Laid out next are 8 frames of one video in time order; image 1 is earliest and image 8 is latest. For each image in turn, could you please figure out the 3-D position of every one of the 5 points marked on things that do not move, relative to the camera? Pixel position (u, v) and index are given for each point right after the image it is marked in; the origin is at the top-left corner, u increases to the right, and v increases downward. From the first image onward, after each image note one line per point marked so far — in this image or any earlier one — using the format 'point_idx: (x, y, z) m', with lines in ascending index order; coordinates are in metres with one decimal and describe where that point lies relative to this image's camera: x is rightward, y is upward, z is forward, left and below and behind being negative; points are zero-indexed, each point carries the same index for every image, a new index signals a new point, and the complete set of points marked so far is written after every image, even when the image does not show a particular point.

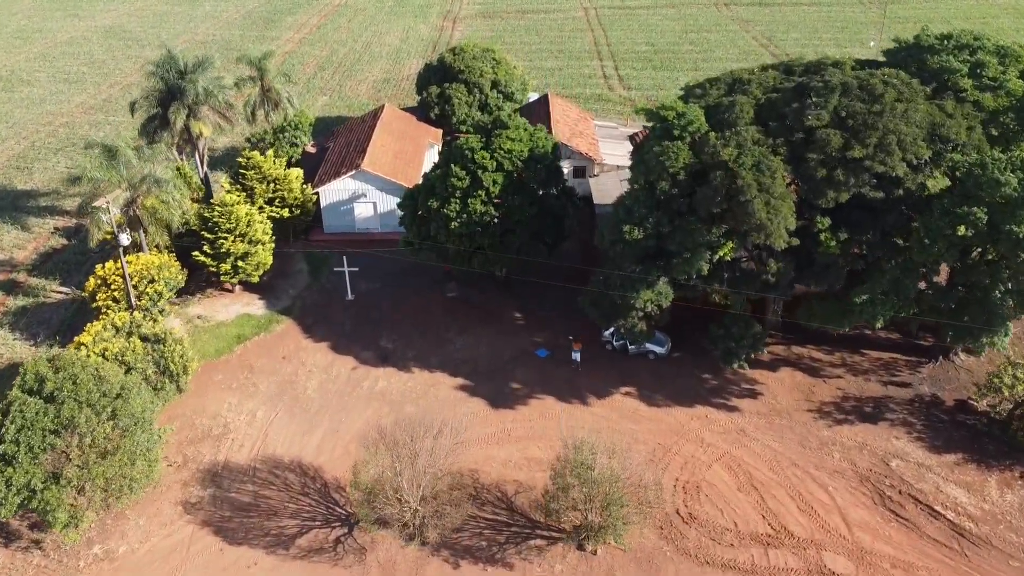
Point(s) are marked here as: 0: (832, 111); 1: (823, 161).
0: (+7.9, +4.3, +19.8) m
1: (+7.4, +3.0, +19.3) m
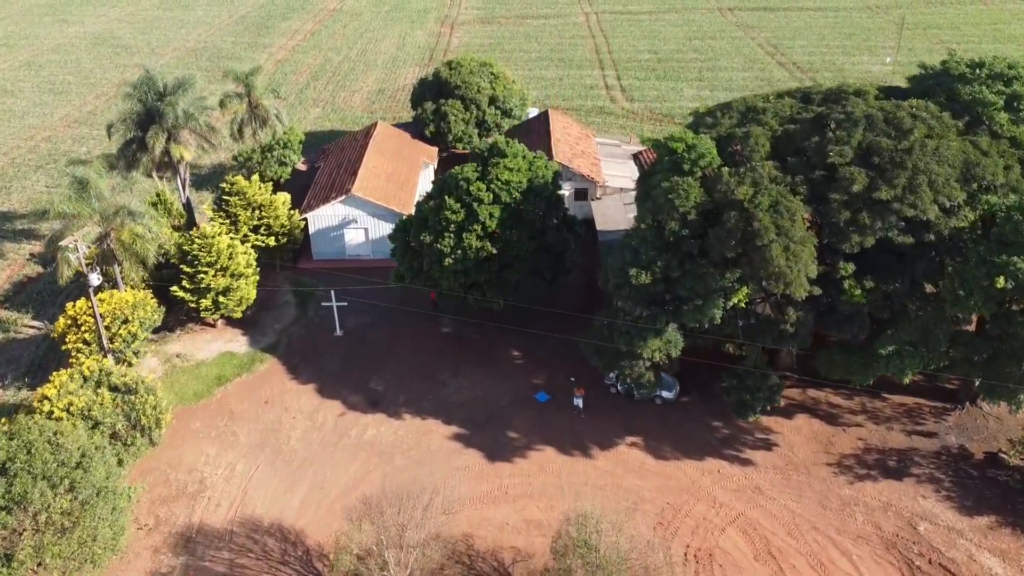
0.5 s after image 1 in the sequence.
0: (+7.8, +3.2, +18.3) m
1: (+7.4, +1.9, +17.8) m
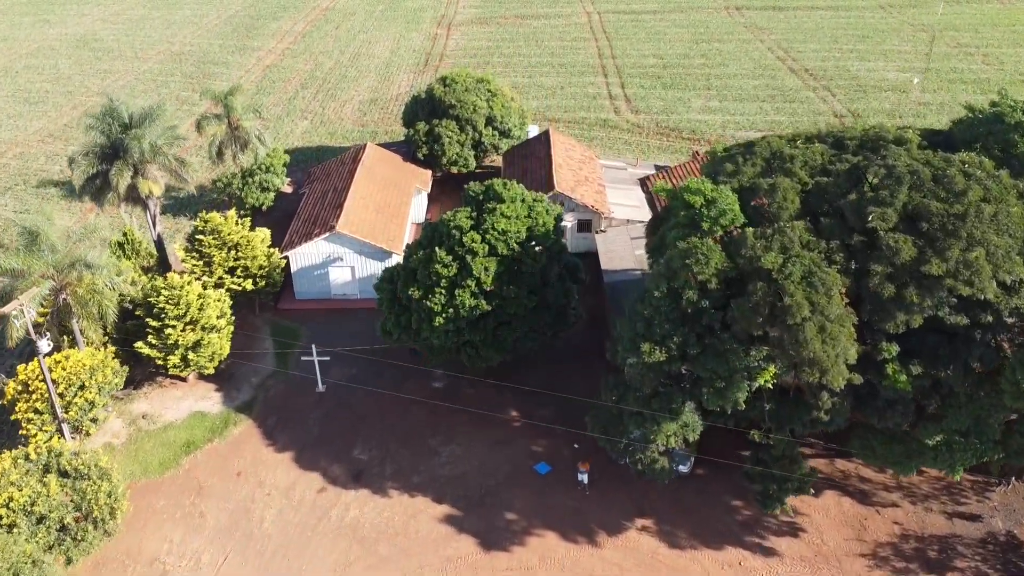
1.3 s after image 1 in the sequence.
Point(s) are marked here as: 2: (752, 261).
0: (+7.7, +1.6, +16.1) m
1: (+7.3, +0.2, +15.6) m
2: (+4.9, +0.6, +16.5) m
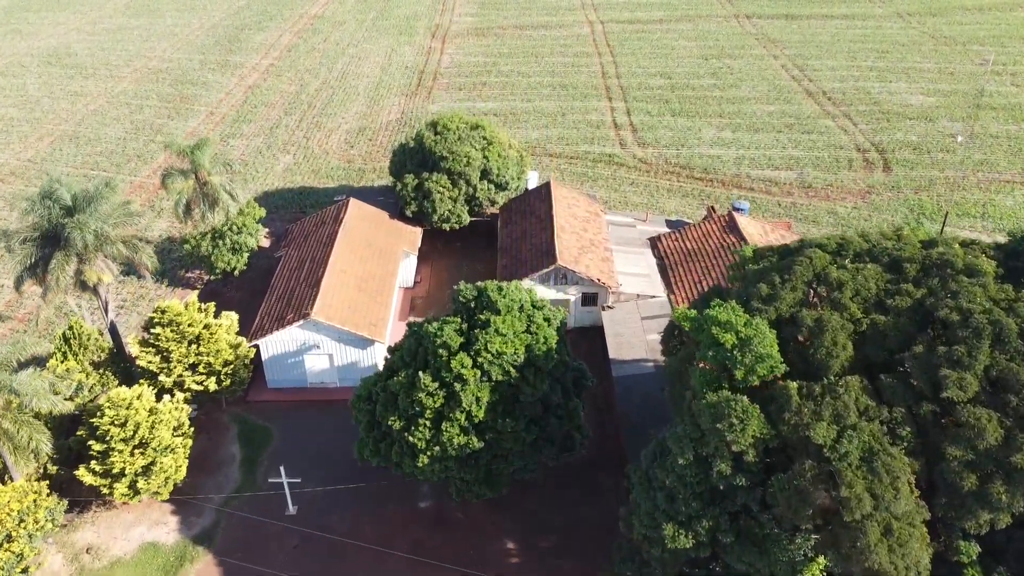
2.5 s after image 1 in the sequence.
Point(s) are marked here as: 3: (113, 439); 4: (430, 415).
0: (+7.7, -1.4, +13.2) m
1: (+7.2, -2.8, +12.7) m
2: (+4.8, -2.4, +13.6) m
3: (-9.5, -3.6, +19.2) m
4: (-1.8, -2.8, +17.6) m
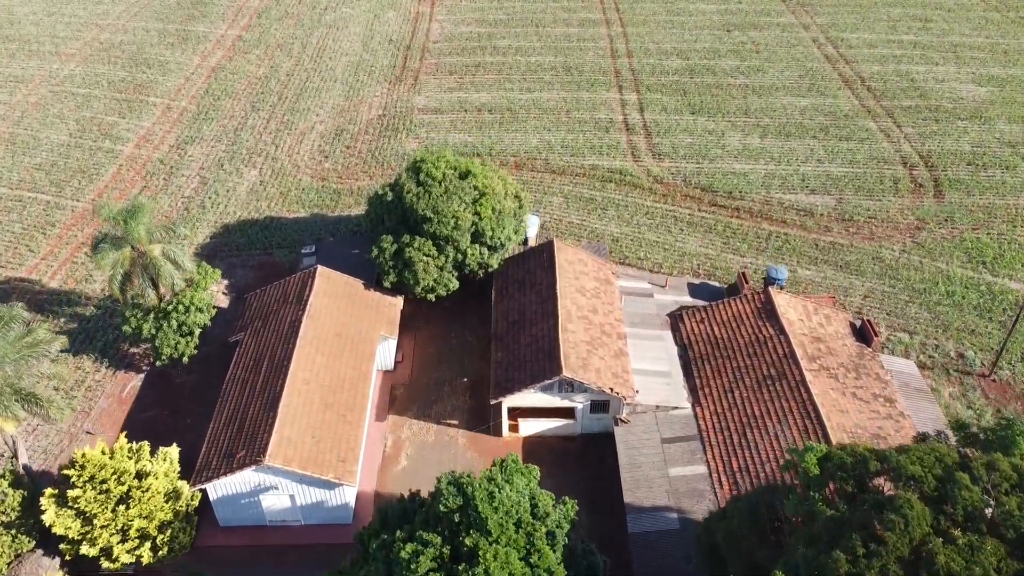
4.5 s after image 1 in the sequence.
0: (+7.6, -5.9, +9.3) m
1: (+7.1, -7.3, +8.9) m
2: (+4.7, -6.9, +9.8) m
3: (-9.6, -7.4, +15.5) m
4: (-1.9, -6.8, +13.8) m
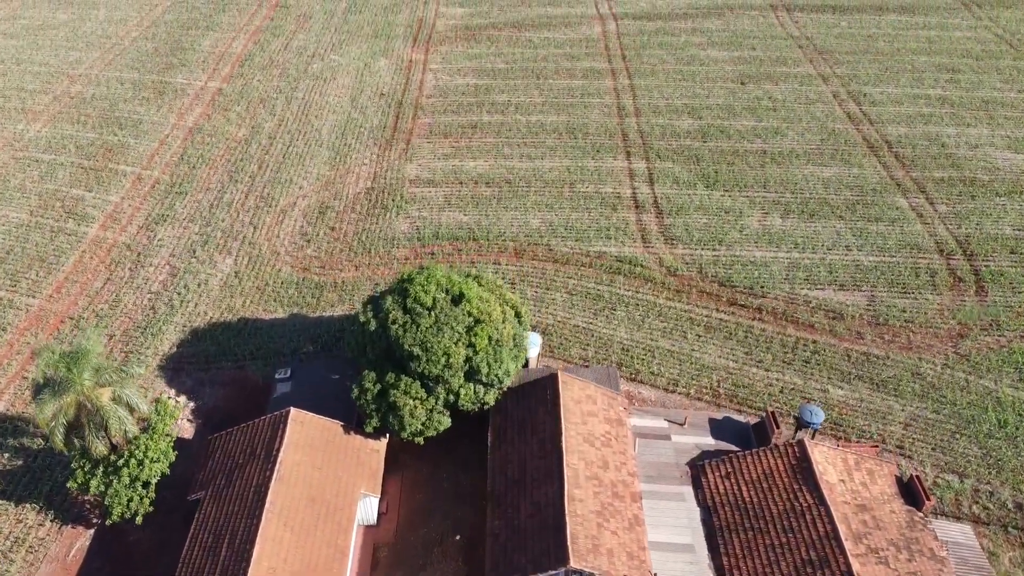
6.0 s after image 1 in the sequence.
0: (+7.6, -10.0, +6.2) m
1: (+7.1, -11.4, +5.9) m
2: (+4.7, -11.0, +6.8) m
3: (-9.6, -11.5, +12.5) m
4: (-1.9, -10.9, +10.8) m
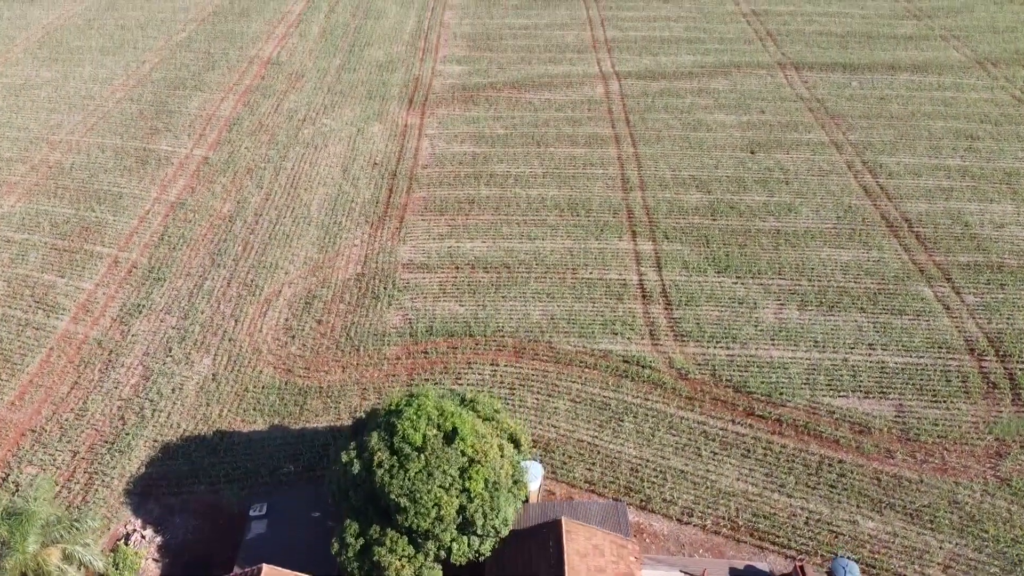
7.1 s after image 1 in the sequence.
0: (+7.5, -13.2, +3.7) m
1: (+7.1, -14.5, +3.3) m
2: (+4.7, -14.1, +4.2) m
3: (-9.7, -14.8, +9.9) m
4: (-2.0, -14.1, +8.3) m
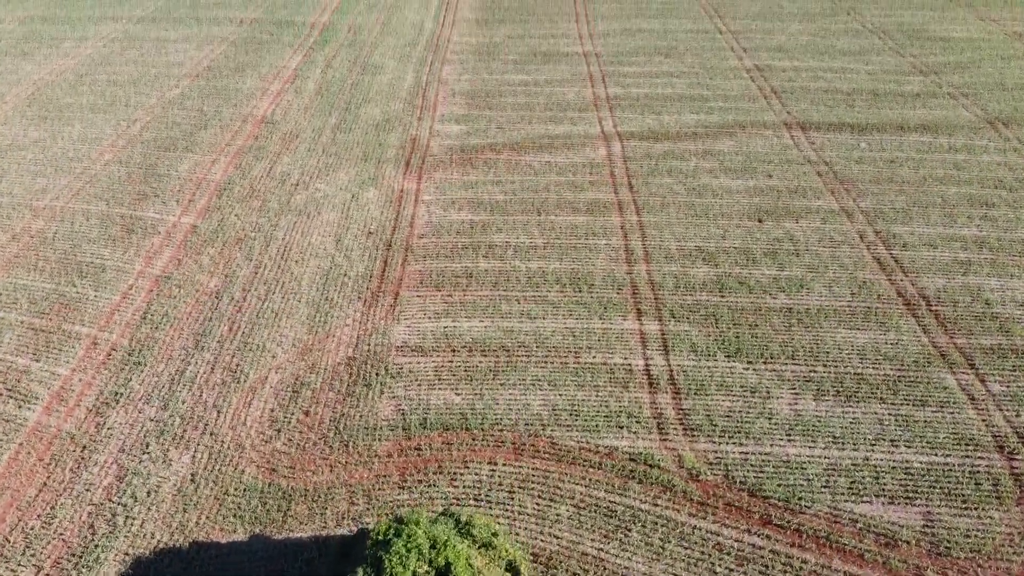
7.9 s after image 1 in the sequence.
0: (+7.5, -15.4, +1.5) m
1: (+7.1, -16.8, +1.0) m
2: (+4.7, -16.4, +1.9) m
3: (-9.7, -17.3, +7.5) m
4: (-2.0, -16.6, +6.0) m
